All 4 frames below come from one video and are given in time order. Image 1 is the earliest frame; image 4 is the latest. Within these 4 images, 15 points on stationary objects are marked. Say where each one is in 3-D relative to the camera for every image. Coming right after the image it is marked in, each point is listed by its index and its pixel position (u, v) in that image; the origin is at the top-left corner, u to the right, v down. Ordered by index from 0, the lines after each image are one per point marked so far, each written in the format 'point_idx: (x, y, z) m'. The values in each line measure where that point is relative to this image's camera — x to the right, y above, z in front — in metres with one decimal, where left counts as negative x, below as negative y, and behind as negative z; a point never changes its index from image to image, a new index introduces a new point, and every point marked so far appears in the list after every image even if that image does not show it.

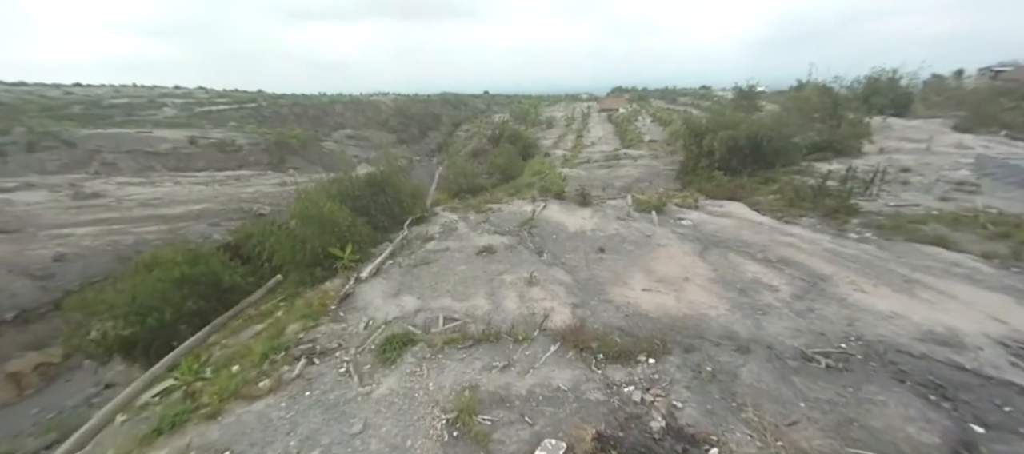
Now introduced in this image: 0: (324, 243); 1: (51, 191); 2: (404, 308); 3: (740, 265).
0: (-3.5, -0.4, +7.6) m
1: (-18.8, +0.8, +16.8) m
2: (-1.5, -1.2, +5.7) m
3: (+3.6, -0.6, +6.3) m
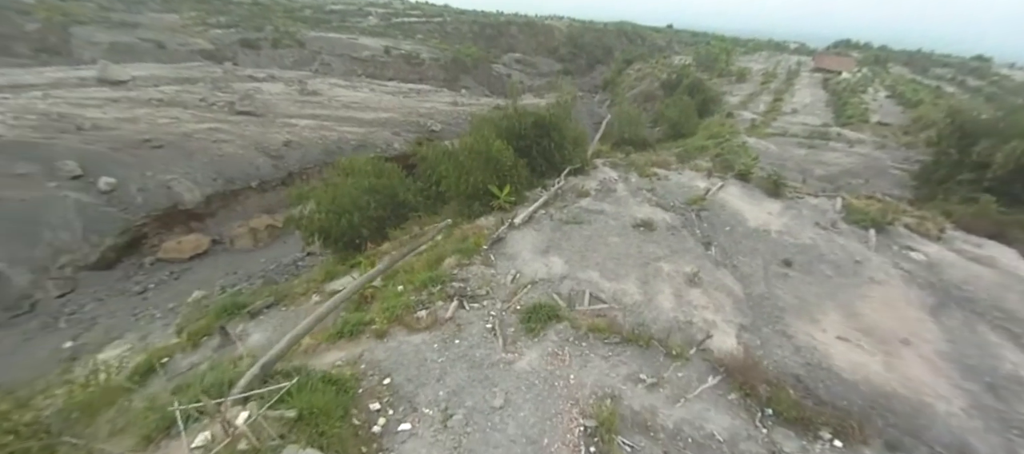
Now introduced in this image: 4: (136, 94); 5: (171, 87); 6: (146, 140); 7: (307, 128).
0: (-0.5, +0.9, +7.8) m
1: (-11.3, +7.2, +20.7) m
2: (+0.5, -0.6, +5.6) m
3: (+5.5, -1.4, +4.7) m
4: (-15.9, +5.8, +17.3) m
5: (-15.5, +6.4, +18.5) m
6: (-13.1, +3.1, +14.6) m
7: (-8.6, +4.1, +17.4) m
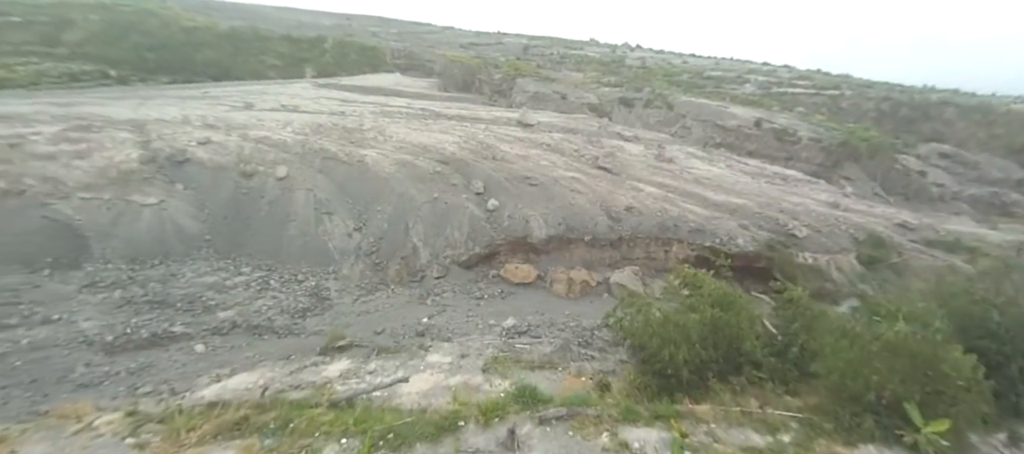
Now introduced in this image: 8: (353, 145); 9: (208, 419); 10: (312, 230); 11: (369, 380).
0: (+4.6, -1.9, +4.8) m
1: (+7.0, +4.2, +21.5) m
2: (+3.4, -3.1, +2.4) m
3: (+6.1, -5.1, -1.5) m
4: (+1.2, +4.9, +21.9) m
5: (+2.5, +5.1, +22.6) m
6: (+0.6, +2.2, +18.0) m
7: (+5.8, +1.3, +17.3) m
8: (-7.4, +3.8, +18.9) m
9: (-5.5, -3.5, +7.4) m
10: (-7.7, -0.1, +15.6) m
11: (-3.3, -3.6, +9.5) m
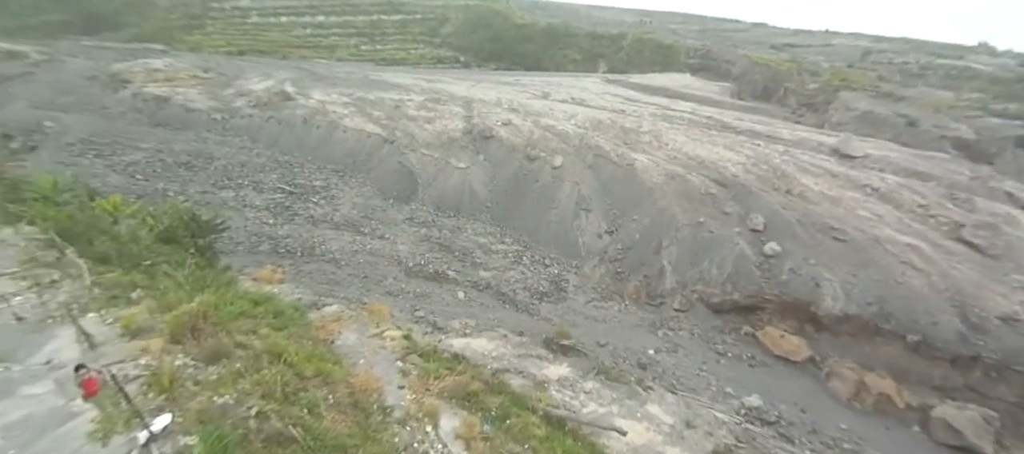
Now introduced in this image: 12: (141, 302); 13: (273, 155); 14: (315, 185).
0: (+5.9, -4.1, +0.7) m
1: (+18.3, -0.1, +13.1) m
2: (+3.4, -4.8, -0.6) m
3: (+3.0, -7.1, -5.2) m
4: (+14.0, +2.1, +16.4) m
5: (+15.4, +2.0, +16.3) m
6: (+10.7, 0.0, +13.6) m
7: (+14.3, -2.3, +10.3) m
8: (+5.2, +3.7, +18.5) m
9: (-1.3, -3.0, +8.4) m
10: (+2.2, +0.2, +16.1) m
11: (+1.6, -3.9, +8.9) m
12: (-5.8, -1.2, +6.4) m
13: (-11.5, +3.5, +19.6) m
14: (-8.6, +1.9, +17.8) m
